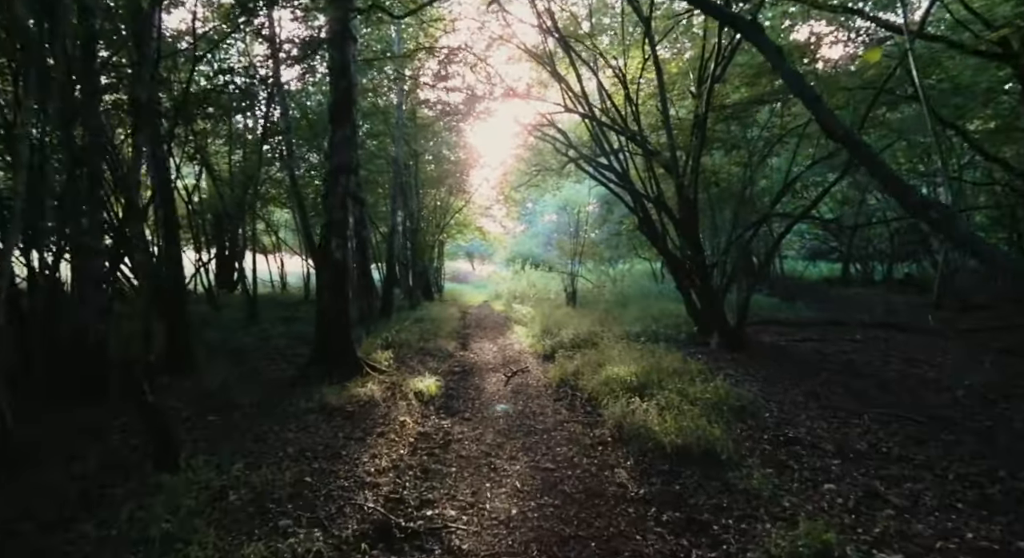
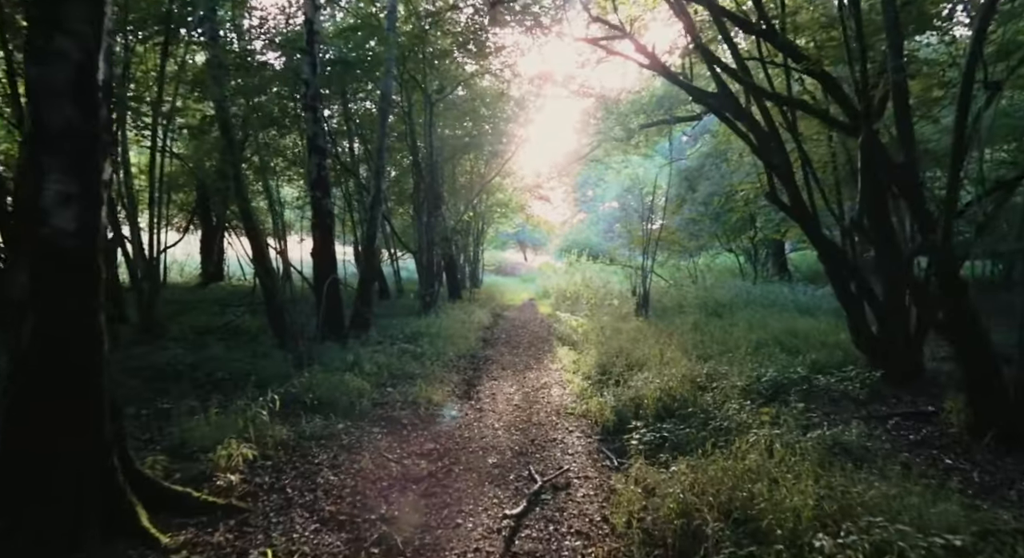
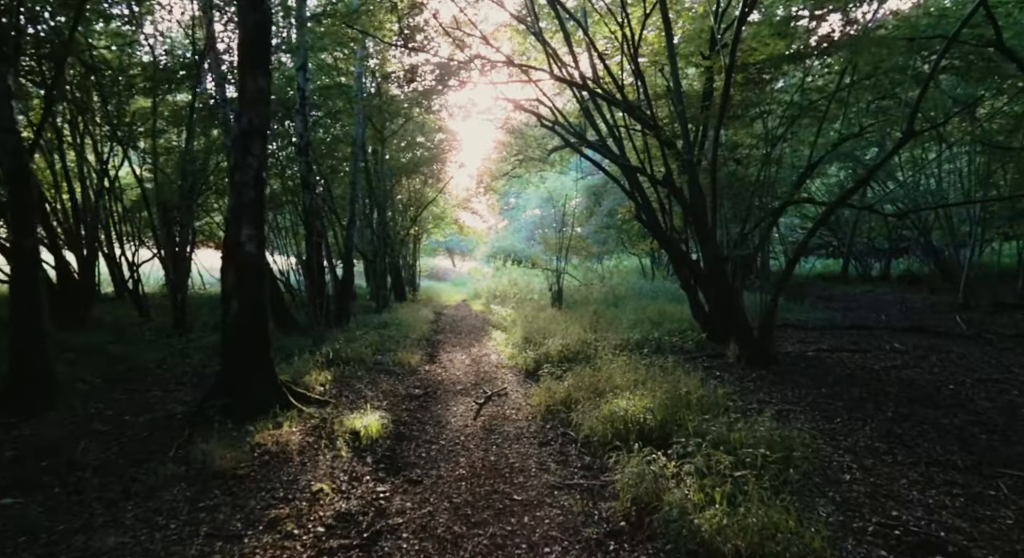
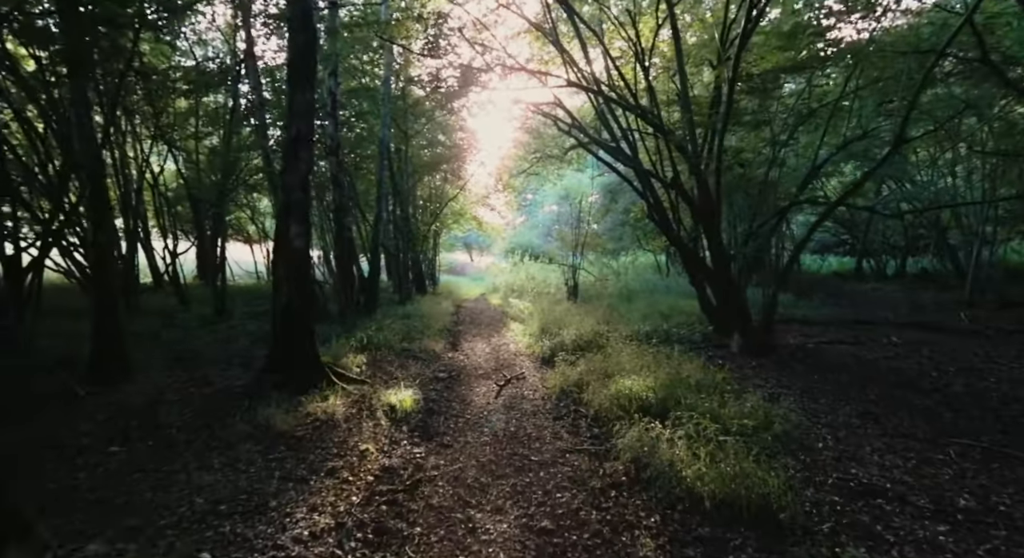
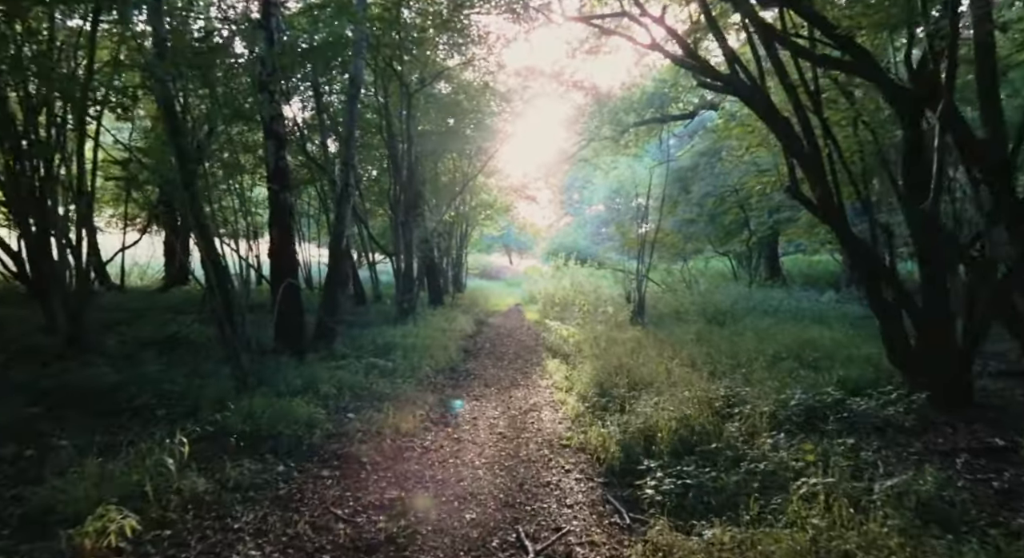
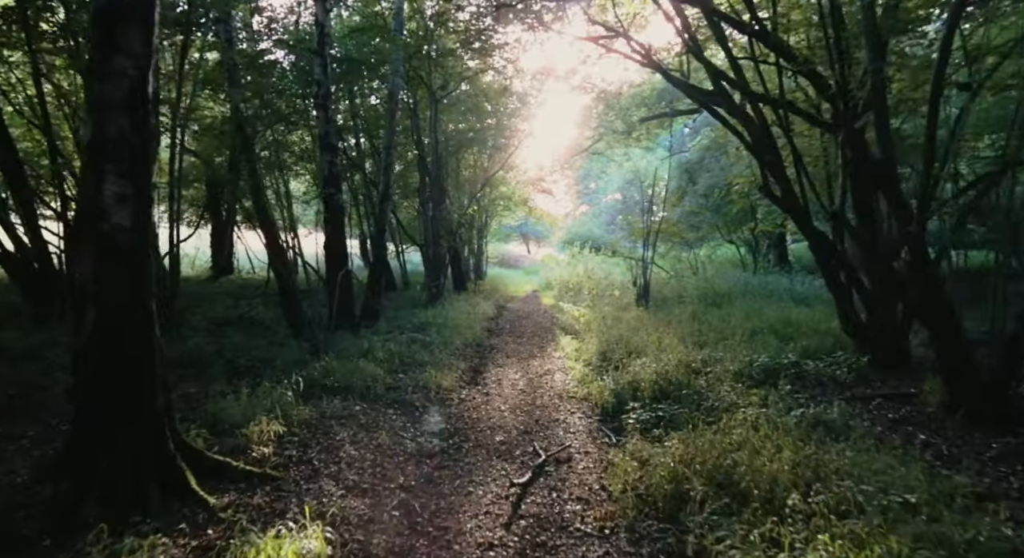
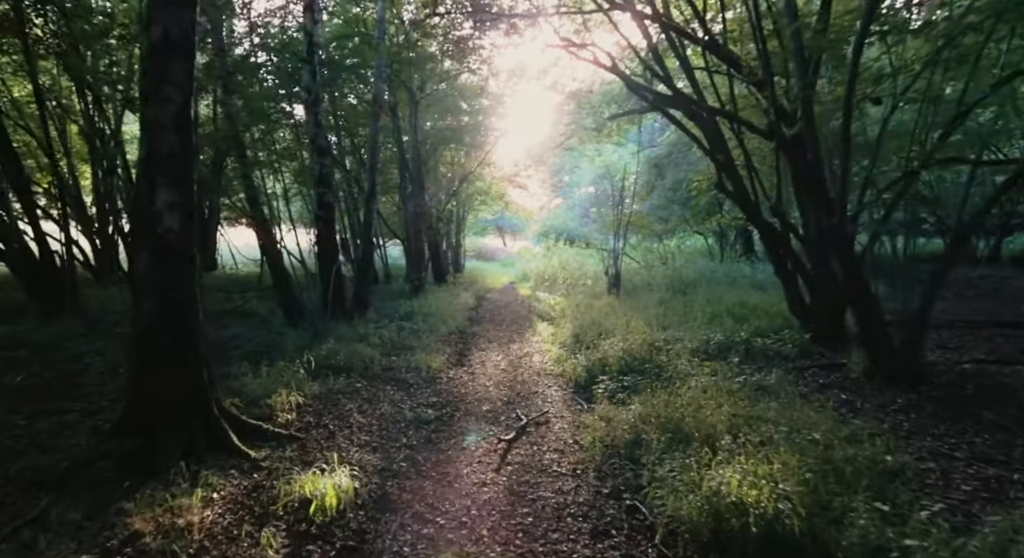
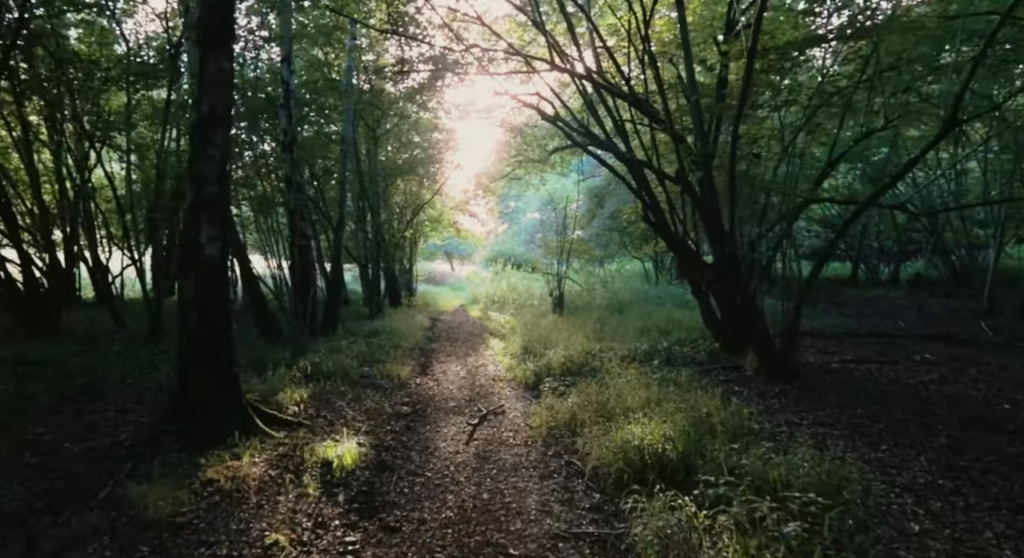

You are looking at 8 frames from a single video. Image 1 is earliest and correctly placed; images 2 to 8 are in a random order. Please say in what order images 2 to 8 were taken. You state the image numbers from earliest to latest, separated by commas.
4, 3, 8, 7, 6, 2, 5
